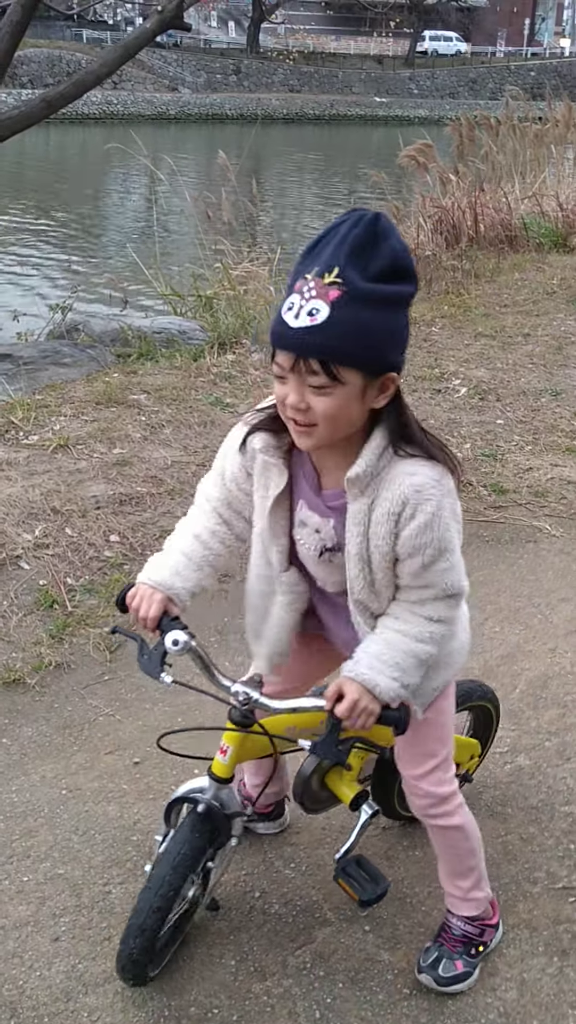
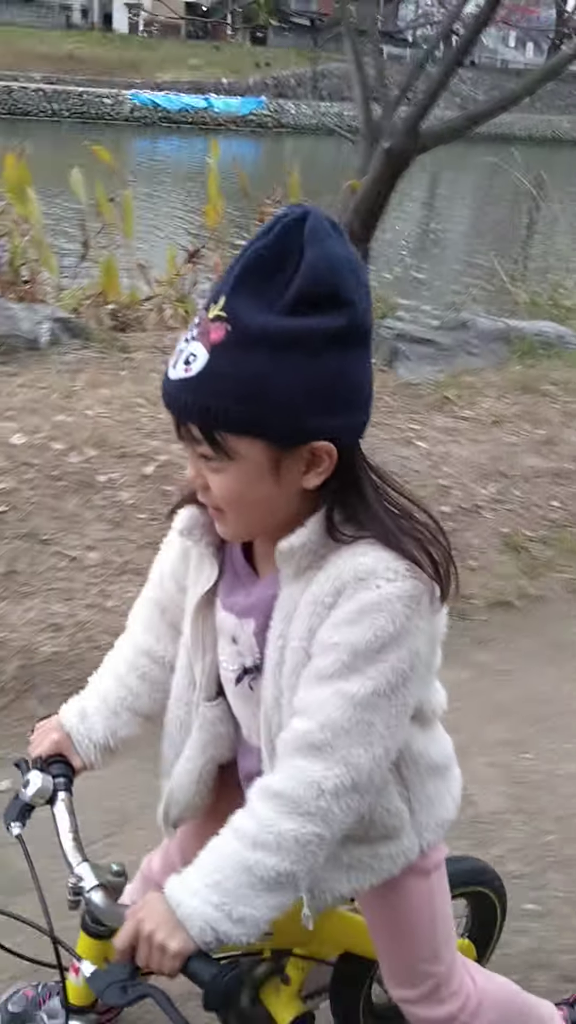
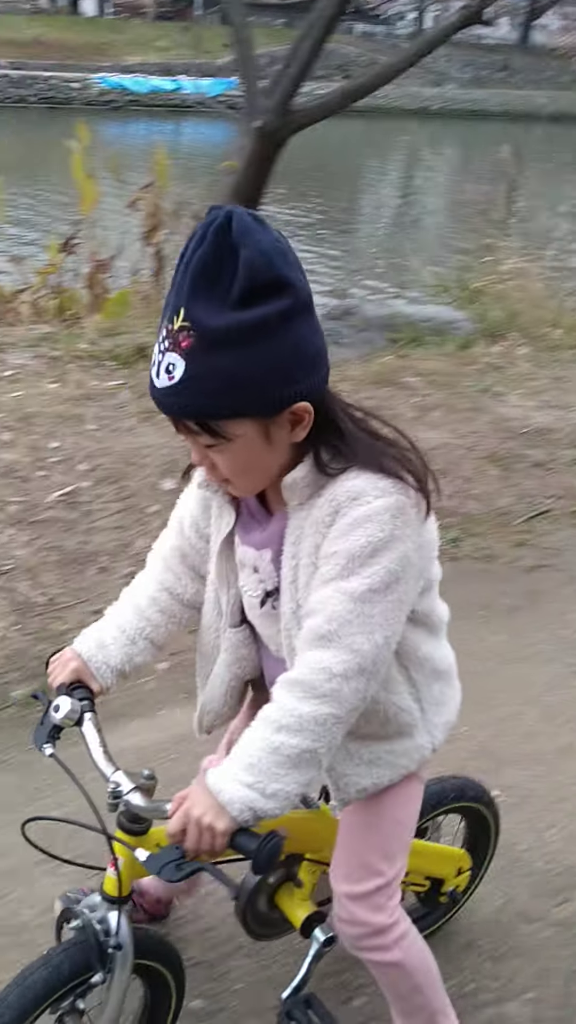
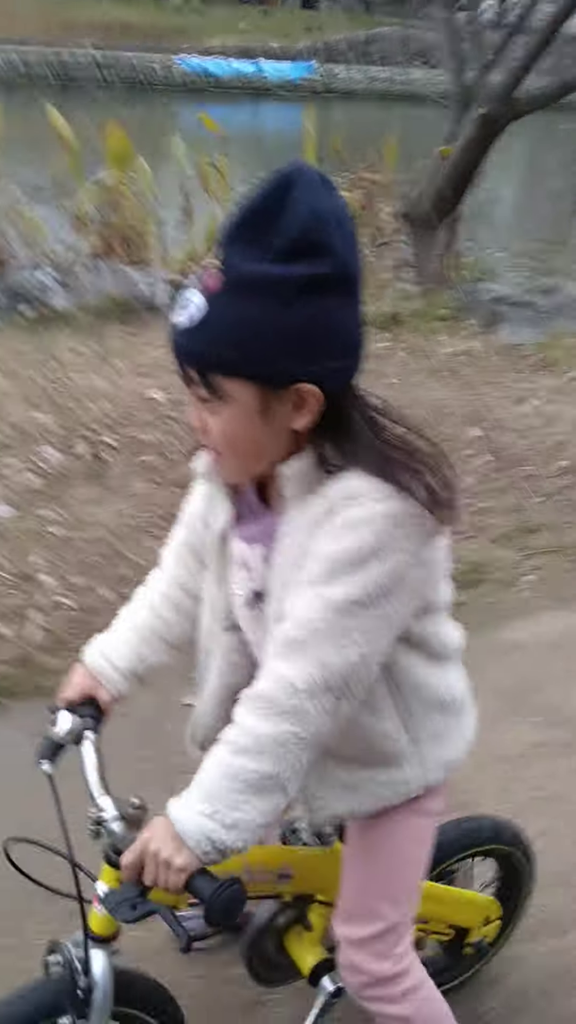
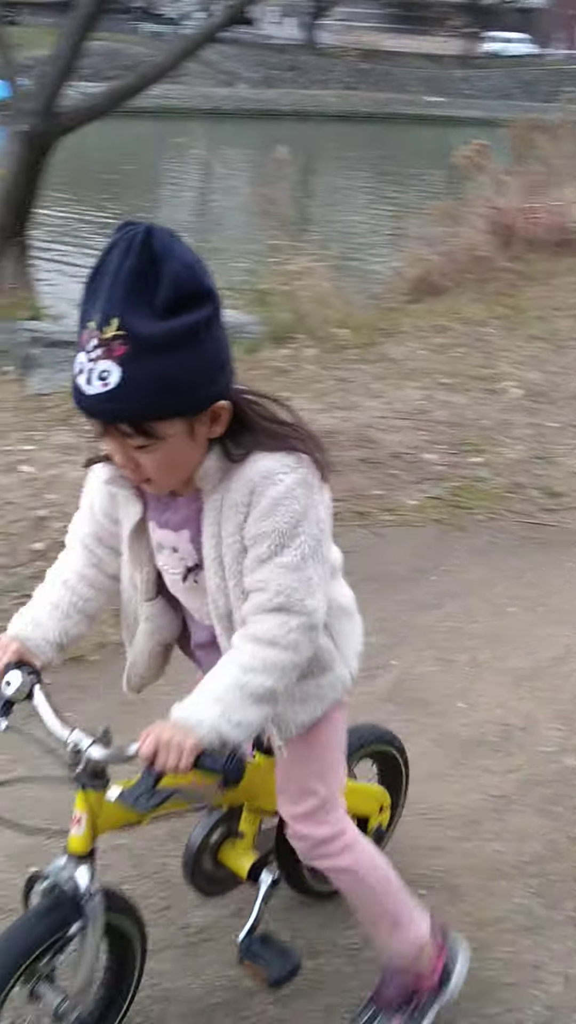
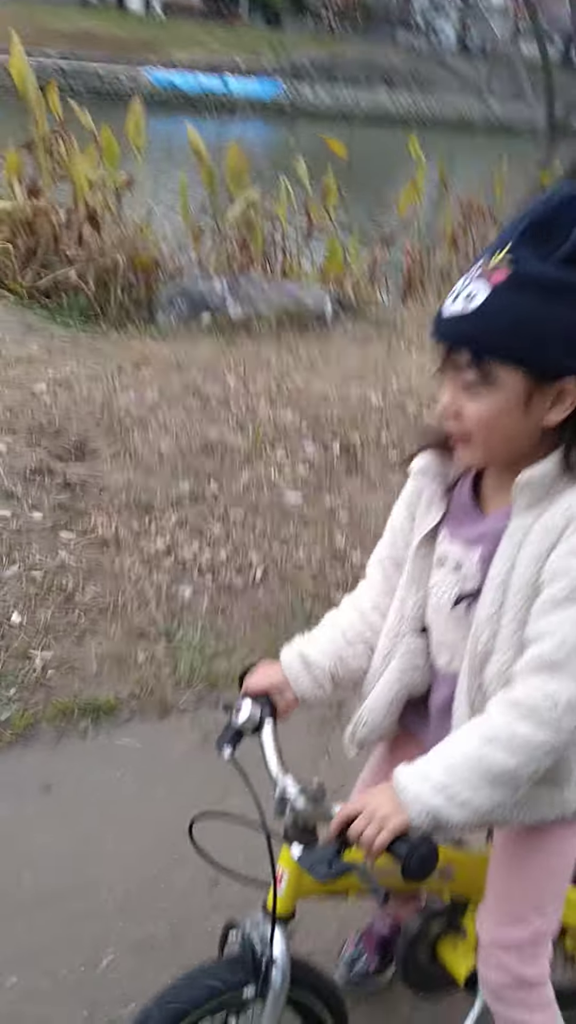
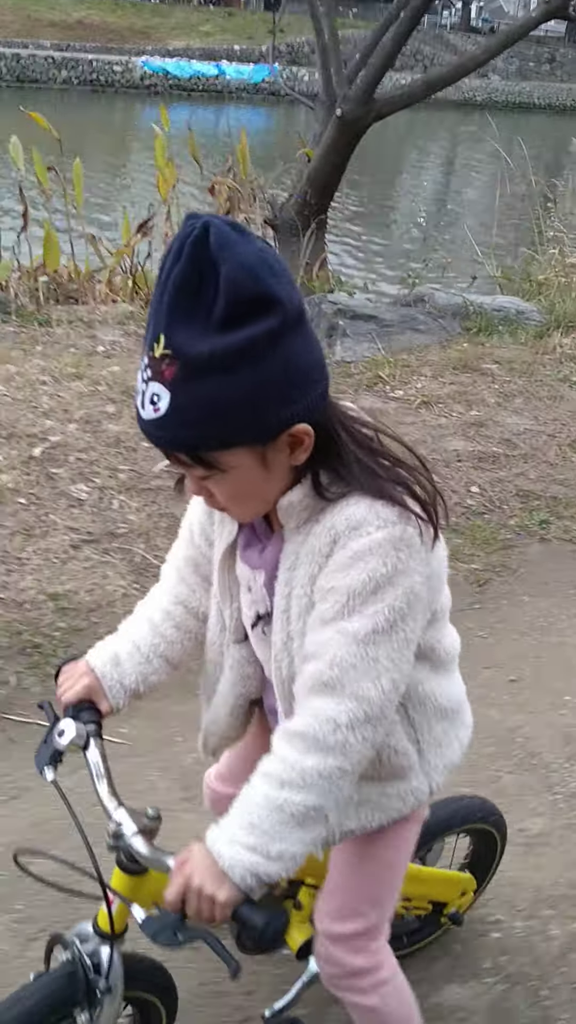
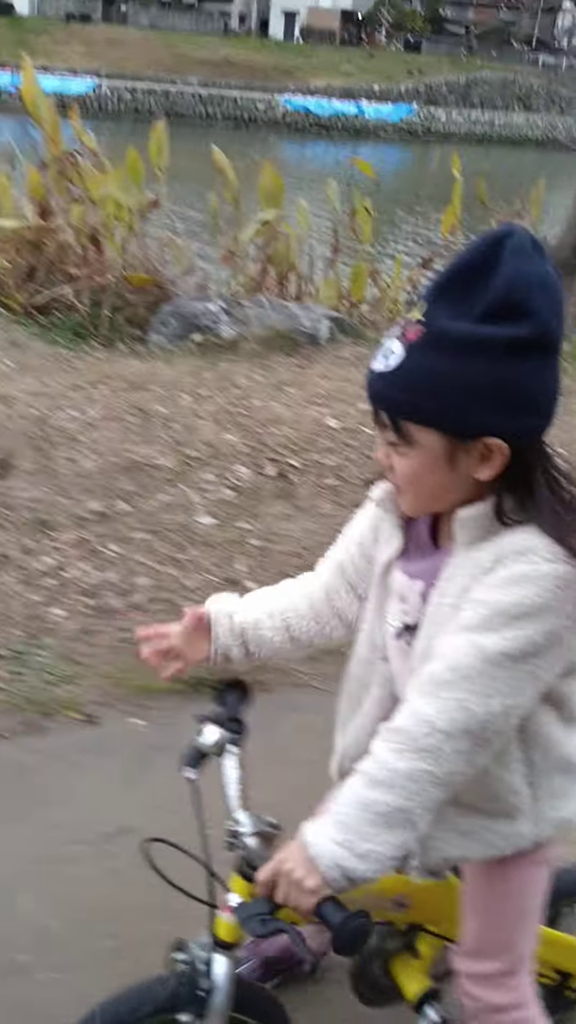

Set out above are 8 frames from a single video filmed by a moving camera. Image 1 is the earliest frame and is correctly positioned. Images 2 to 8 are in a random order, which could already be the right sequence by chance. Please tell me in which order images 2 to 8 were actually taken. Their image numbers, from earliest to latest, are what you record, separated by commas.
5, 3, 7, 2, 4, 8, 6
